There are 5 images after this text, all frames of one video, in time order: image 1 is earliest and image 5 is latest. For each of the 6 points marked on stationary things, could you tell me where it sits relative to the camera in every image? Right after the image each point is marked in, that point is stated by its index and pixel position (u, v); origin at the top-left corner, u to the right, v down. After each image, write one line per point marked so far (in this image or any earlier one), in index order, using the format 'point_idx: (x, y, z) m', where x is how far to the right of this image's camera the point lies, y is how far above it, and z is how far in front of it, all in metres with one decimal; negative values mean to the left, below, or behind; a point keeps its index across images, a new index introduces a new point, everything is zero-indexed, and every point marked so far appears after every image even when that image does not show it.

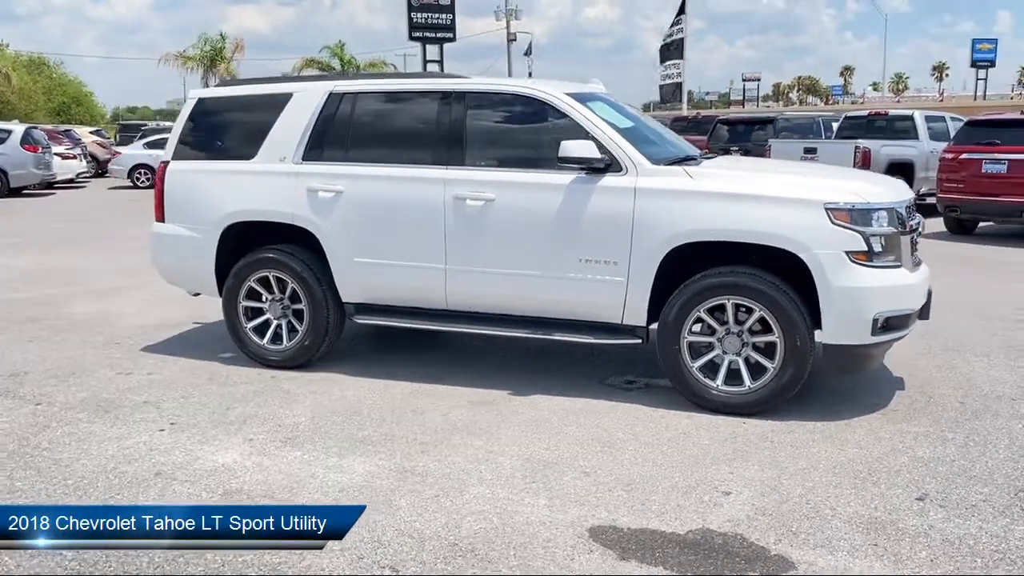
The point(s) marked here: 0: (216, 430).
0: (-1.6, -0.8, +5.0) m
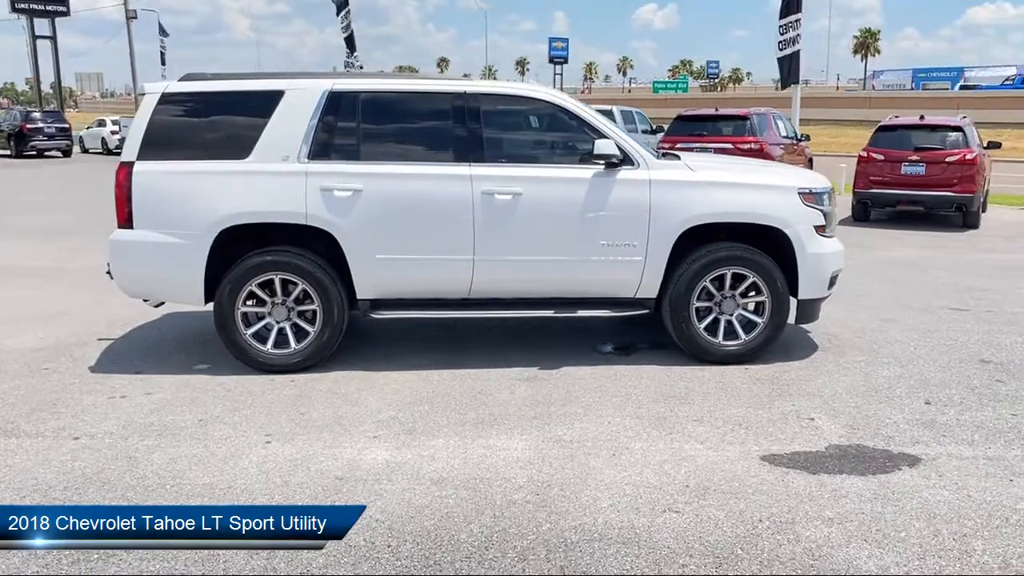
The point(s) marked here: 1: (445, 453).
0: (-1.0, -0.8, +5.0) m
1: (-0.3, -0.9, +4.7) m
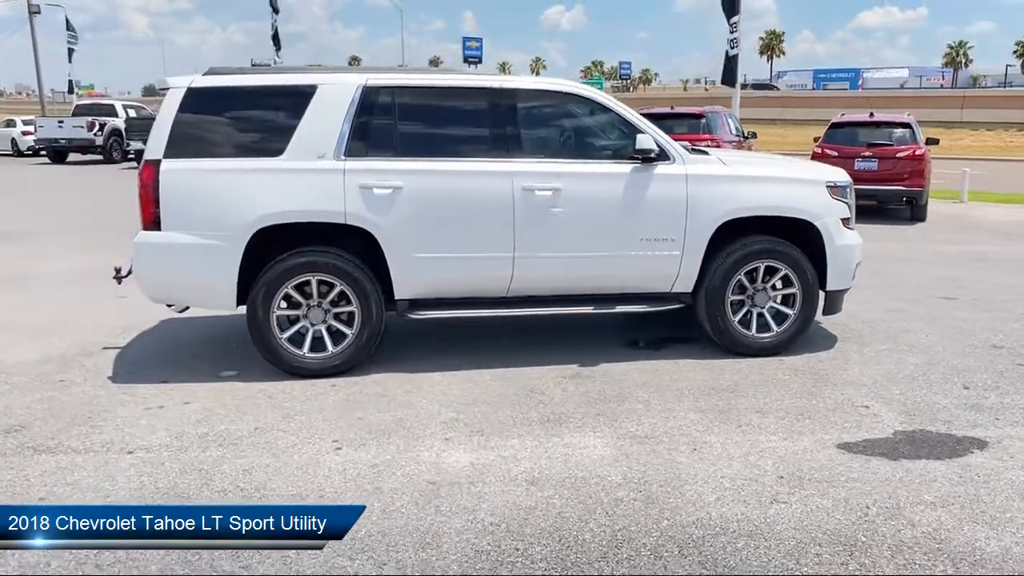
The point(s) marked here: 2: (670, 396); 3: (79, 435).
0: (-0.6, -0.8, +4.8) m
1: (+0.1, -0.8, +4.6) m
2: (+1.0, -0.7, +5.5) m
3: (-2.3, -0.8, +4.8) m
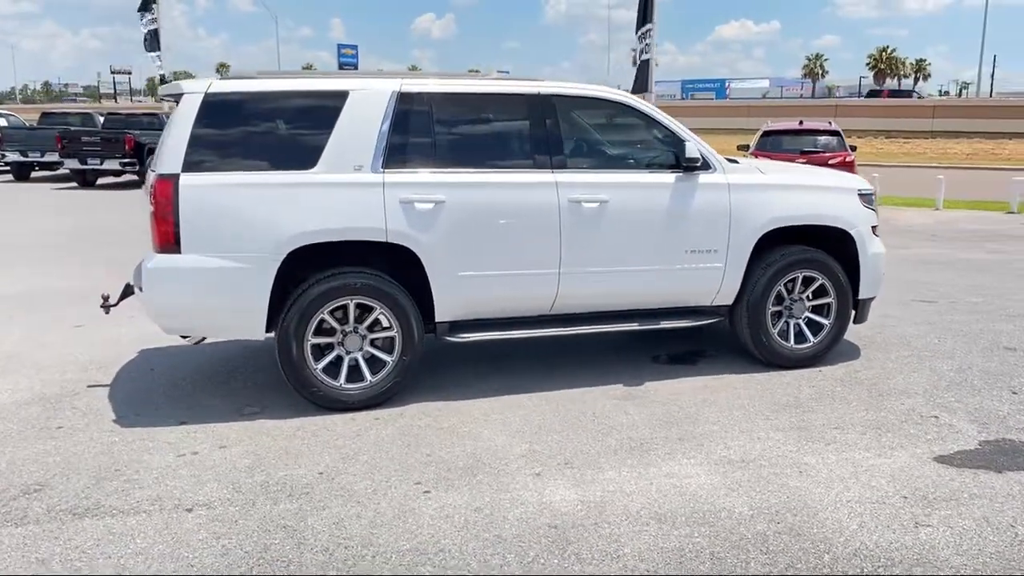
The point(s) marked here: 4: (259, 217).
0: (-0.1, -0.9, +4.4) m
1: (+0.6, -0.9, +4.3) m
2: (+1.3, -0.7, +5.3) m
3: (-1.8, -0.9, +4.2) m
4: (-1.4, +0.4, +5.0) m
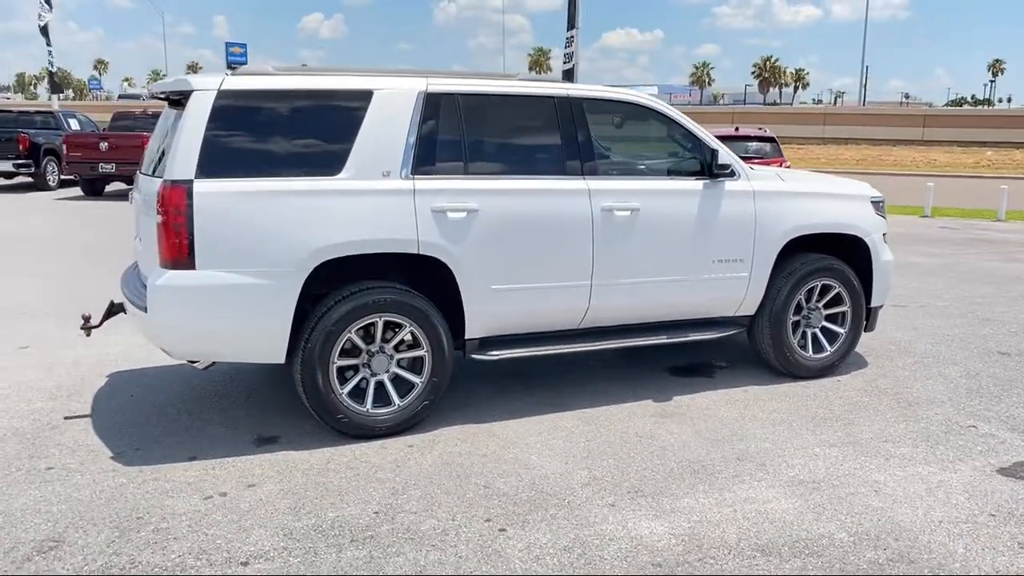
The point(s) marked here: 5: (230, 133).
0: (+0.2, -1.0, +4.0) m
1: (+0.9, -1.0, +4.0) m
2: (+1.5, -0.8, +5.1) m
3: (-1.5, -1.0, +3.6) m
4: (-1.2, +0.3, +4.5) m
5: (-1.4, +0.8, +4.6) m
